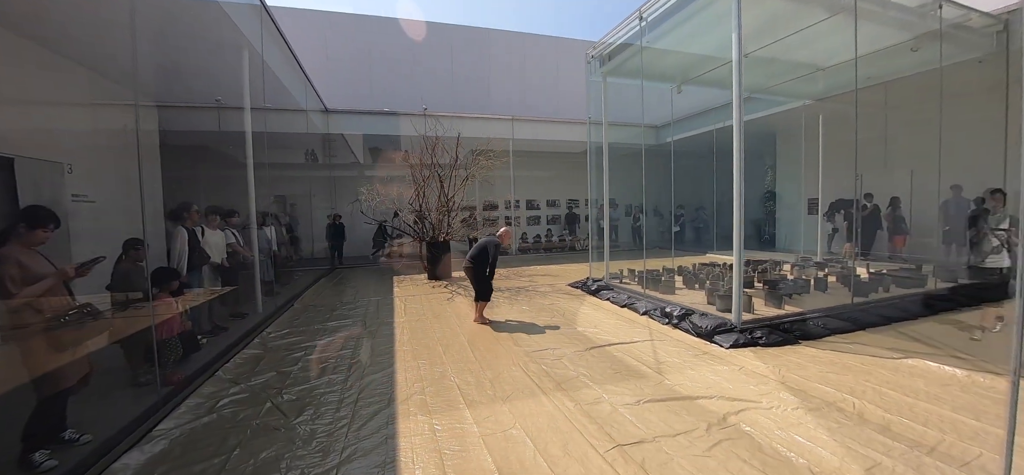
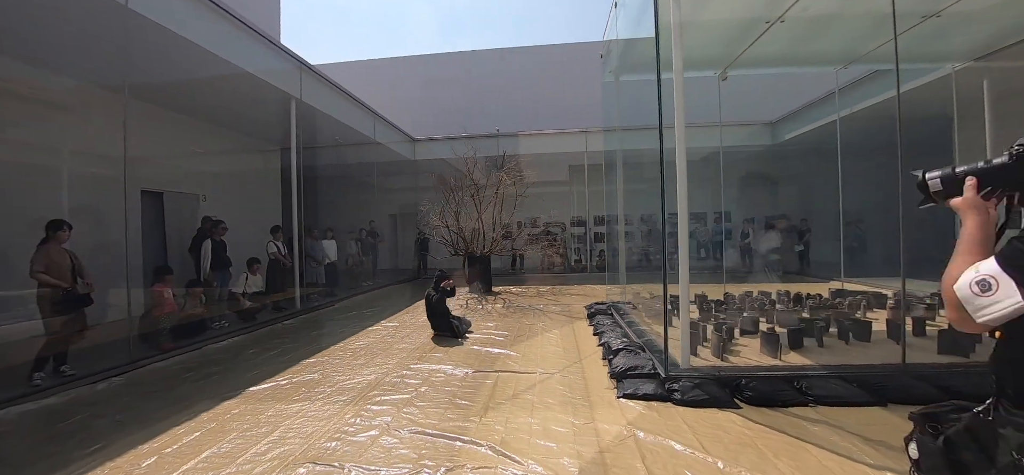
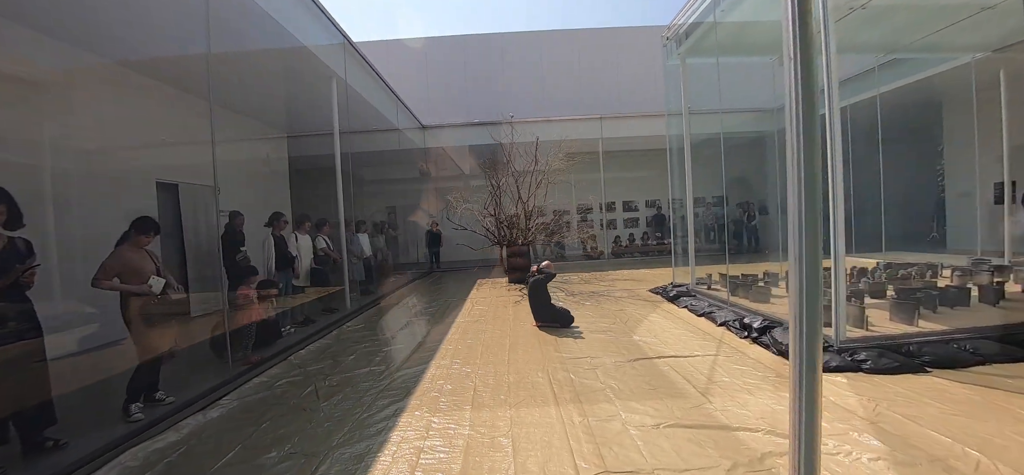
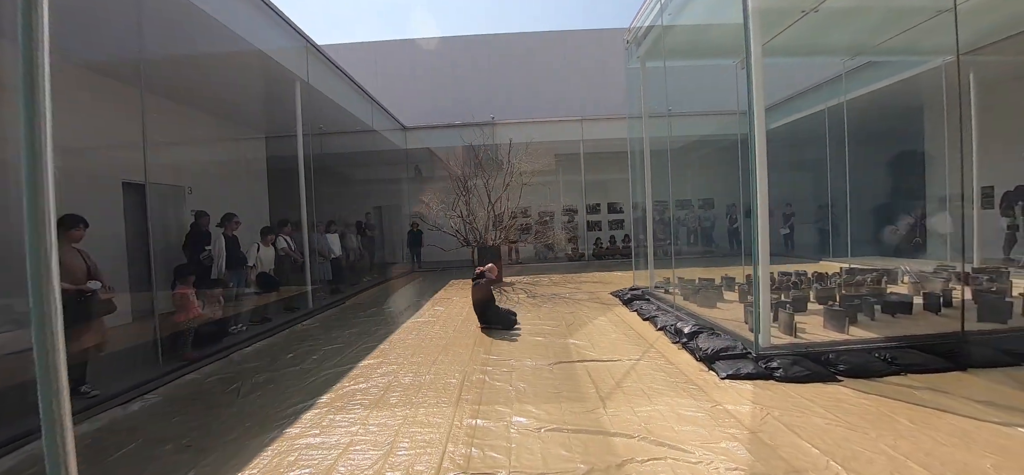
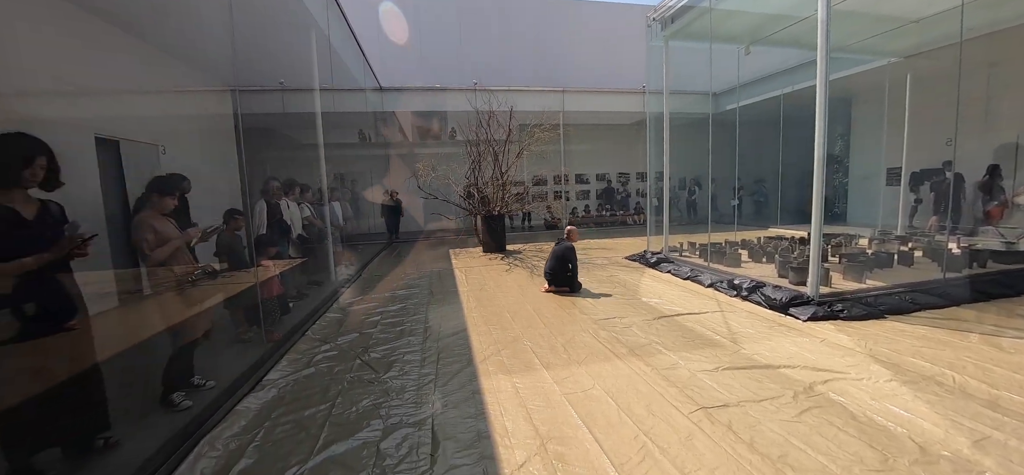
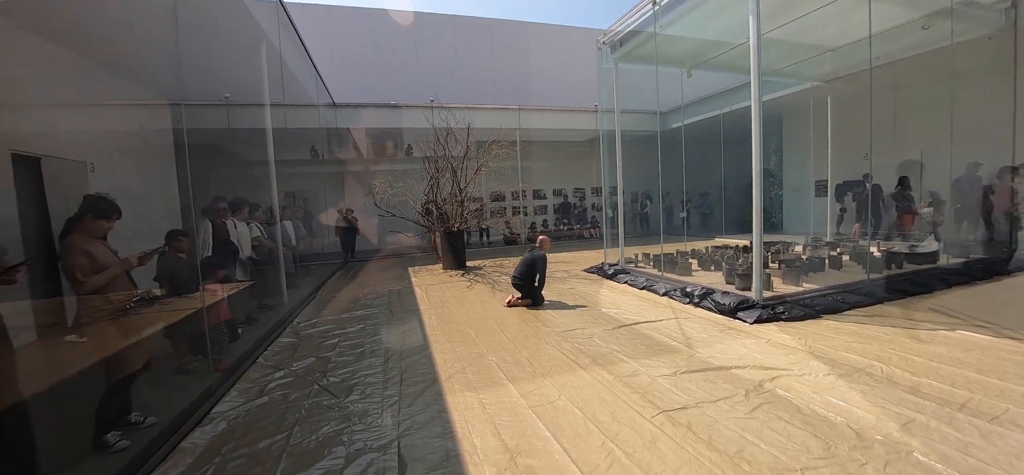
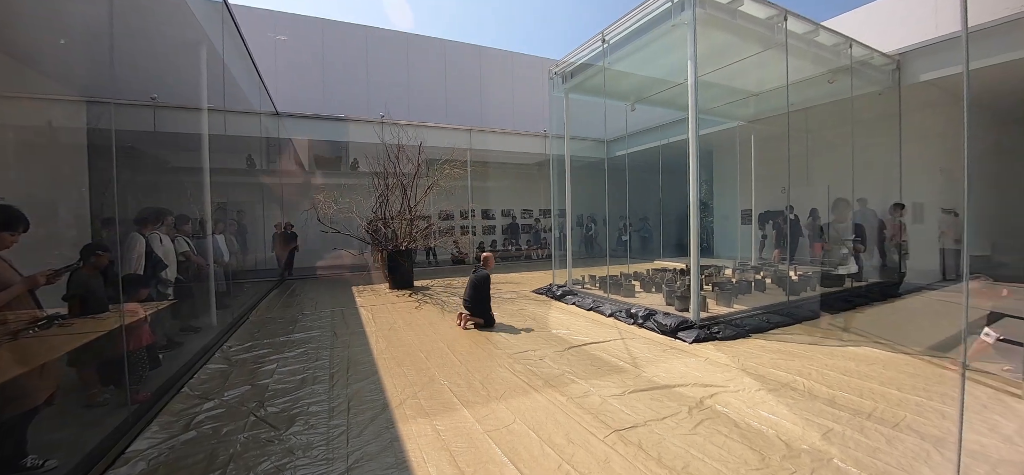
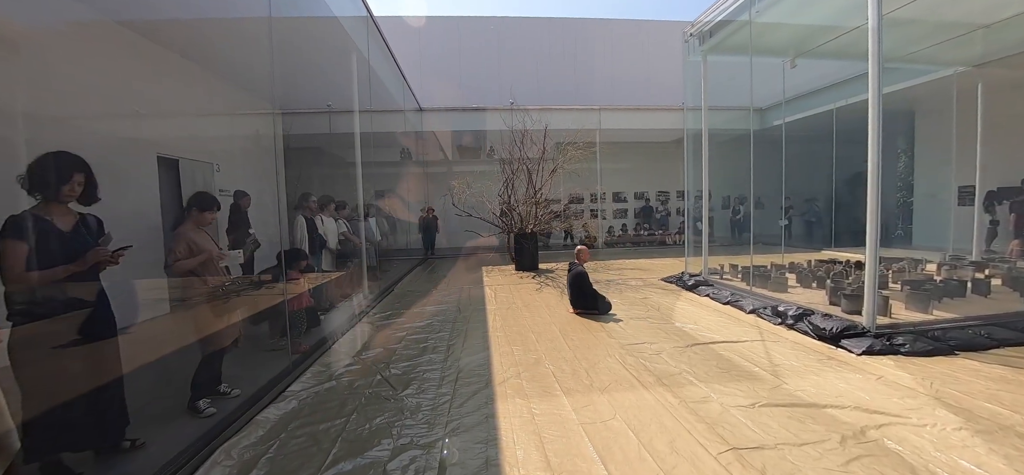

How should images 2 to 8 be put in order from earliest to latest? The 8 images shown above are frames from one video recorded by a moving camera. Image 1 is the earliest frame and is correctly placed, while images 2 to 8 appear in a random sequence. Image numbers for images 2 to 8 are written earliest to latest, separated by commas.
7, 6, 5, 8, 3, 4, 2
